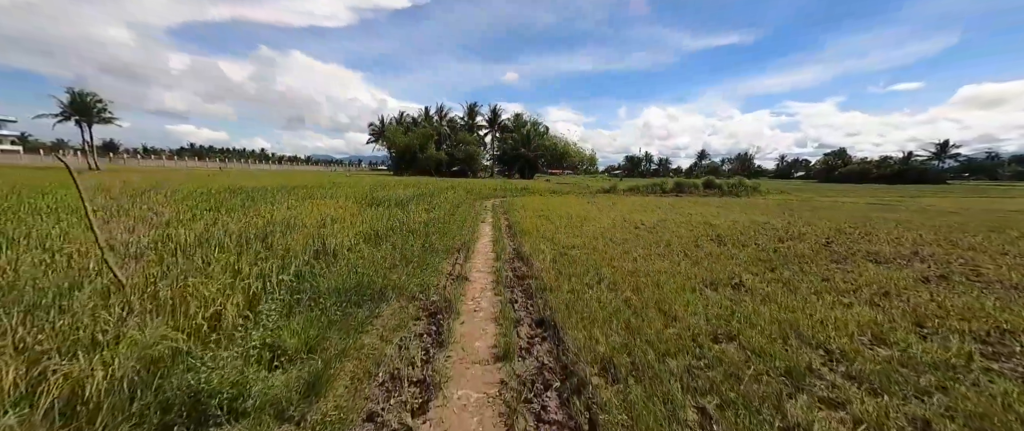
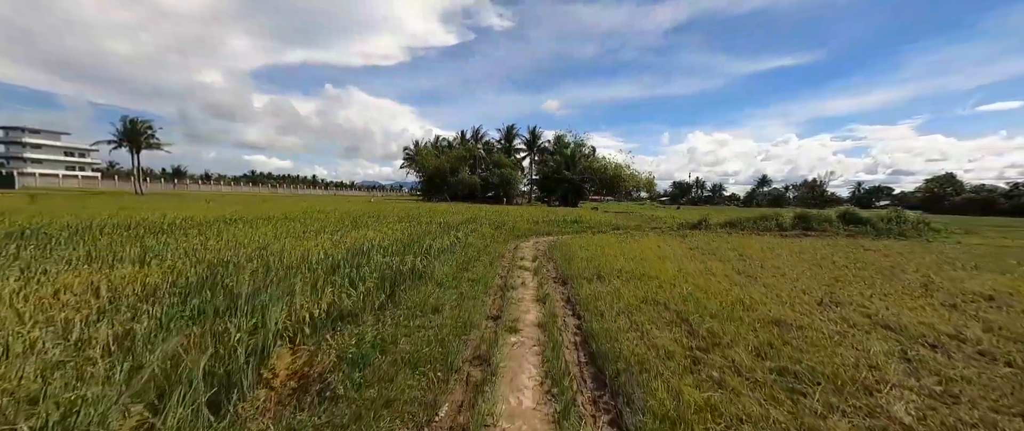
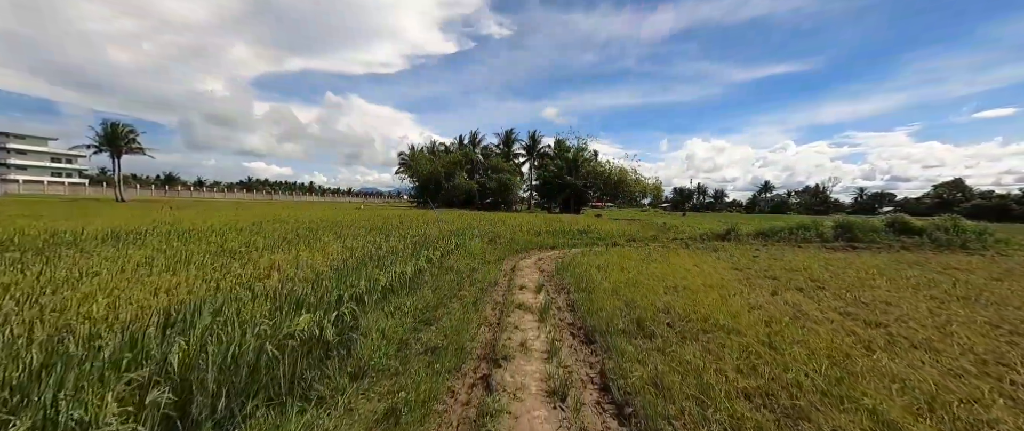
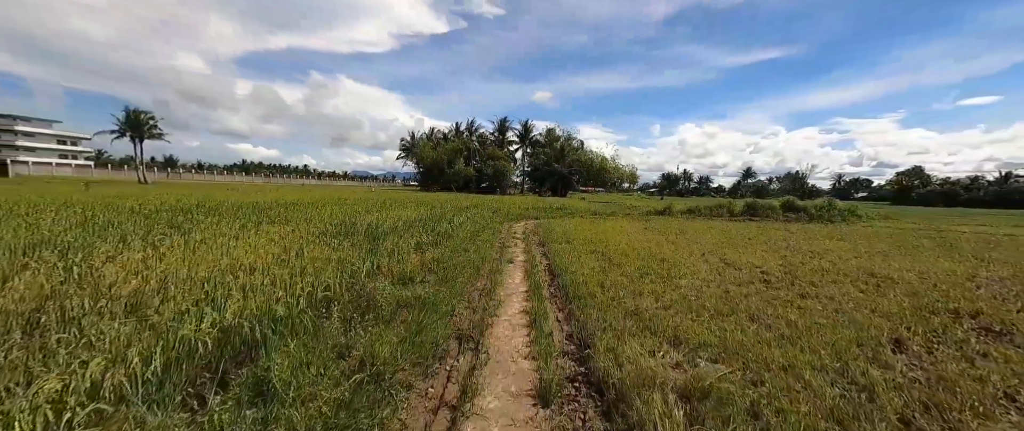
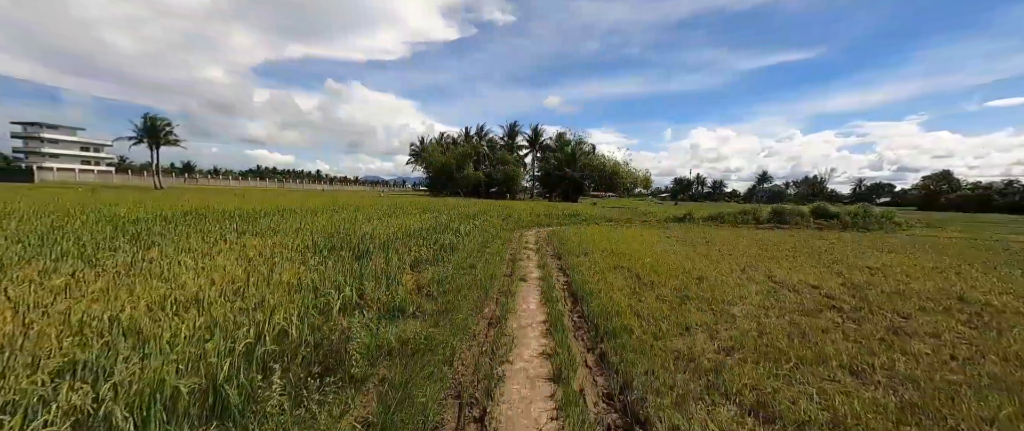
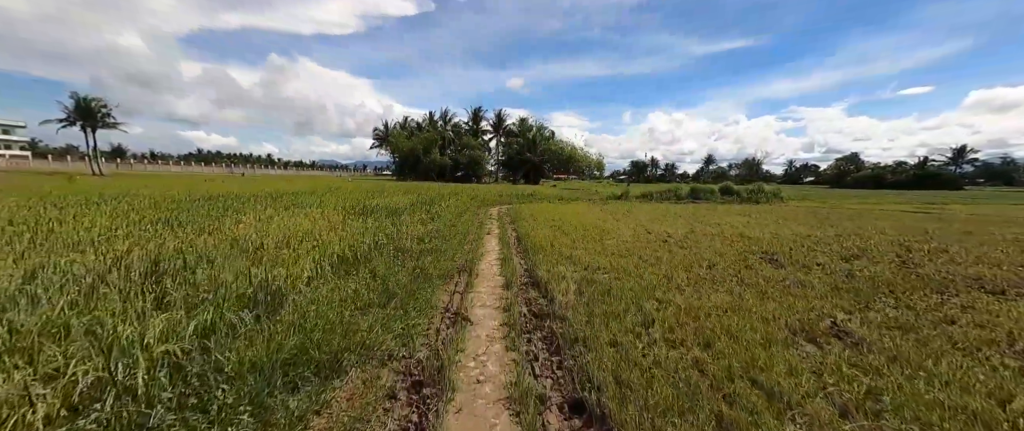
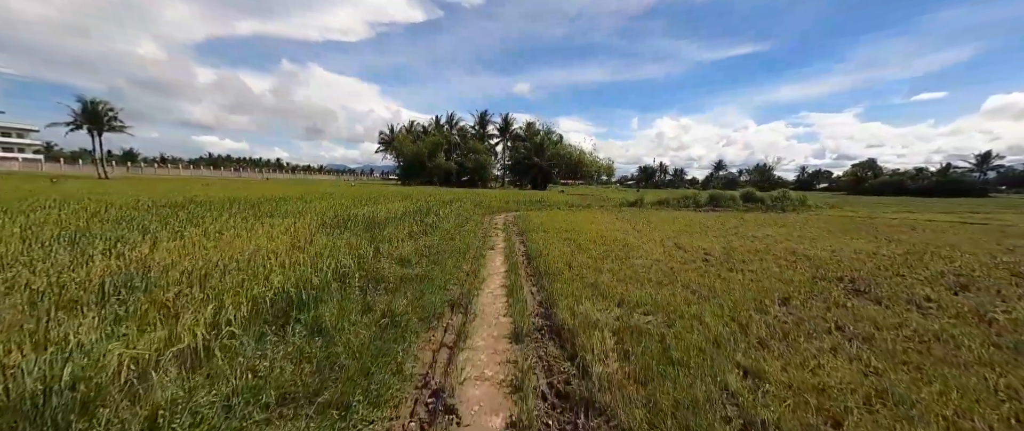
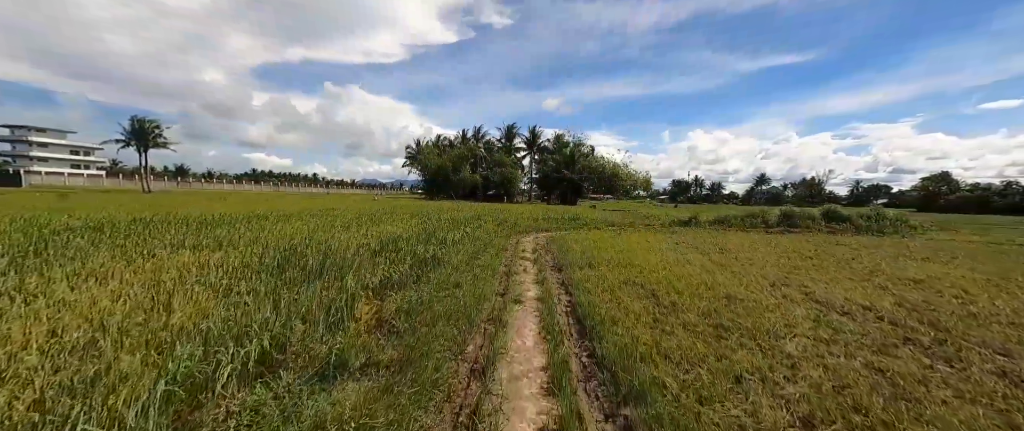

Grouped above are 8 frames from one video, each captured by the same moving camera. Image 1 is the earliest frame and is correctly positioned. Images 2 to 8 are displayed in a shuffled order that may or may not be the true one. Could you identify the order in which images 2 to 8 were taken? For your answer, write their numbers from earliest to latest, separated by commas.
6, 7, 4, 5, 8, 2, 3
